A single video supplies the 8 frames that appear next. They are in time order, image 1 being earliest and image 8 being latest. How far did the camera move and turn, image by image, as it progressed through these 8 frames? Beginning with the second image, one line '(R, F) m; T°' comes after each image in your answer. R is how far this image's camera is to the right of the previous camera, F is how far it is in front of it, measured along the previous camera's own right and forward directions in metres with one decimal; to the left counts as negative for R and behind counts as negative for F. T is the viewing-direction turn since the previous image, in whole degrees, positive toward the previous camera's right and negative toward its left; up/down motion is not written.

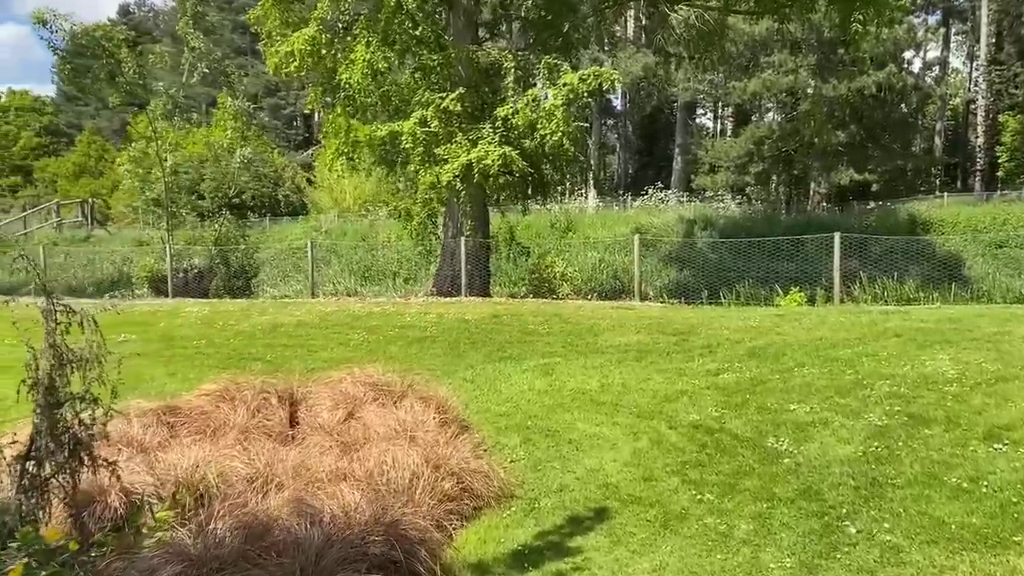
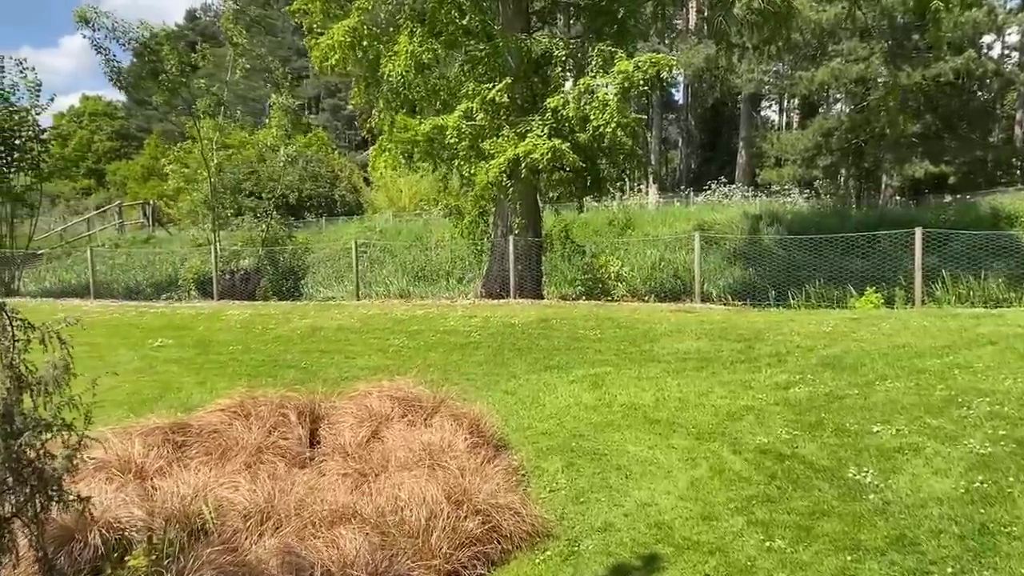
(+0.1, +0.7) m; -4°
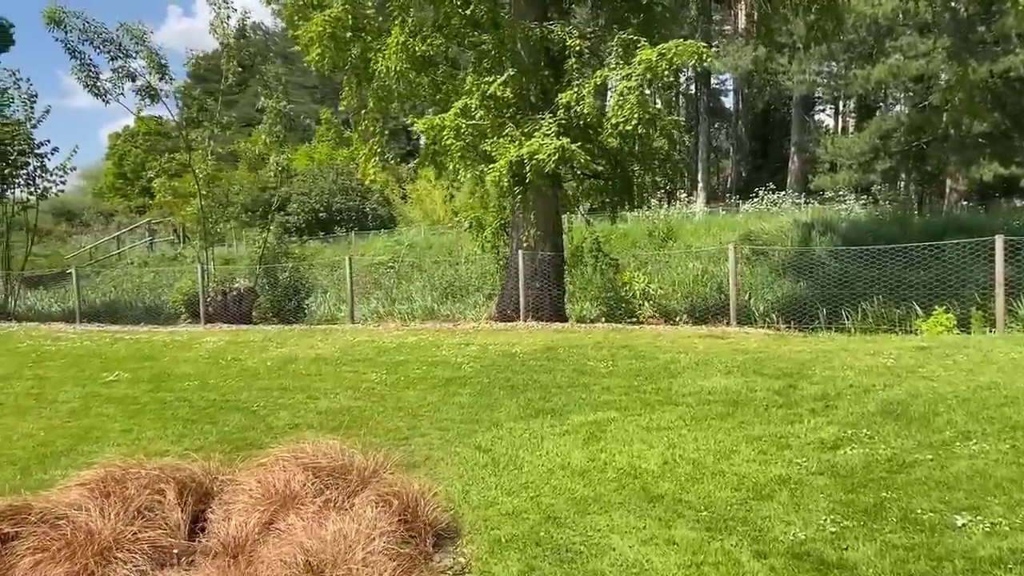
(+0.5, +1.5) m; -3°
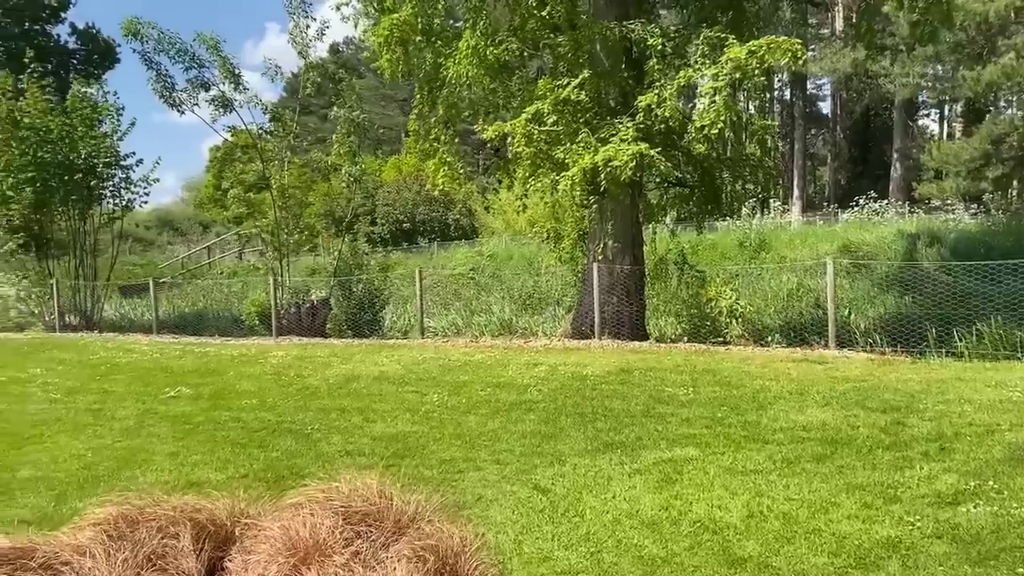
(+0.1, +0.6) m; -6°
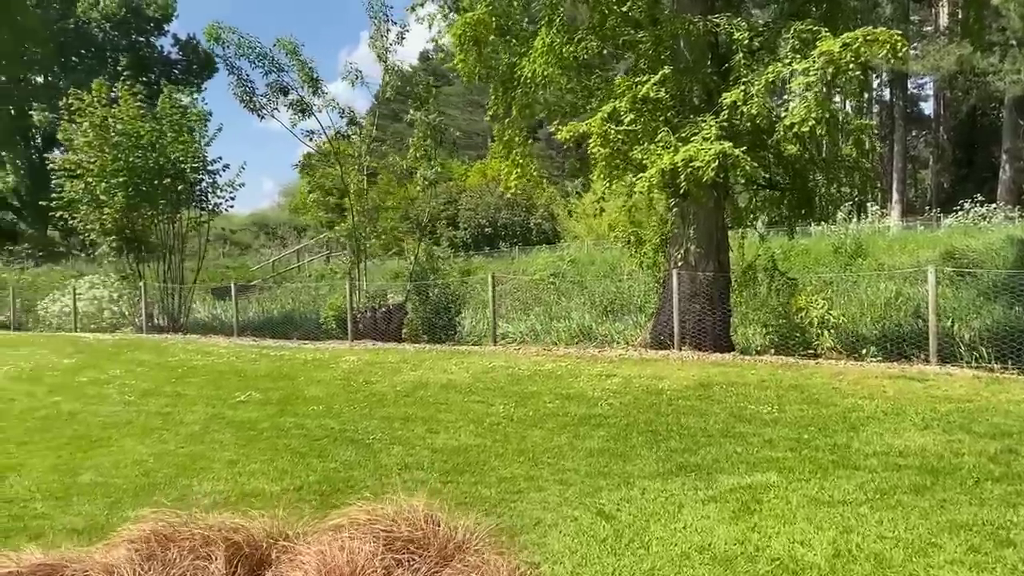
(+0.1, +0.4) m; -6°
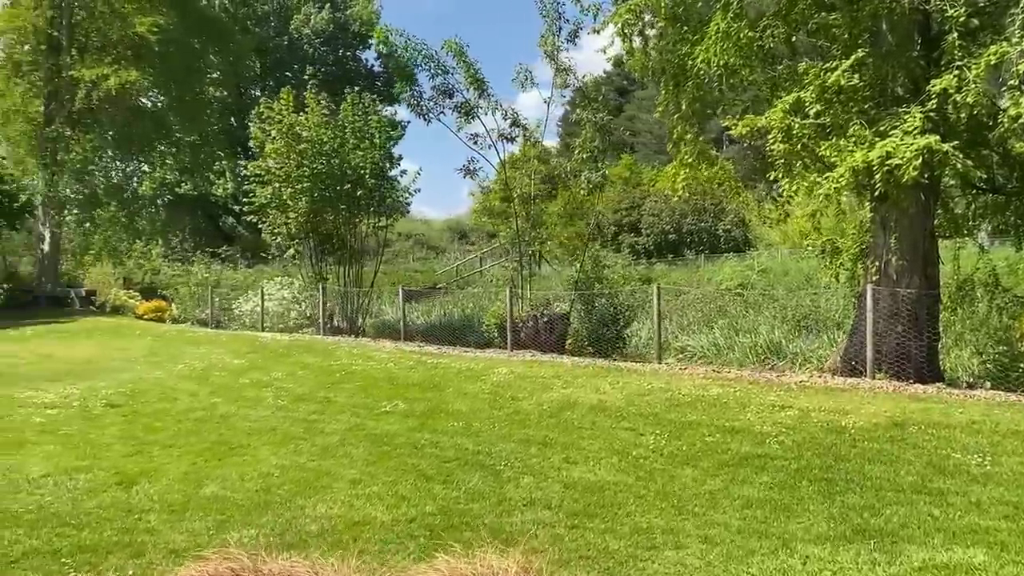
(+0.3, +0.7) m; -12°
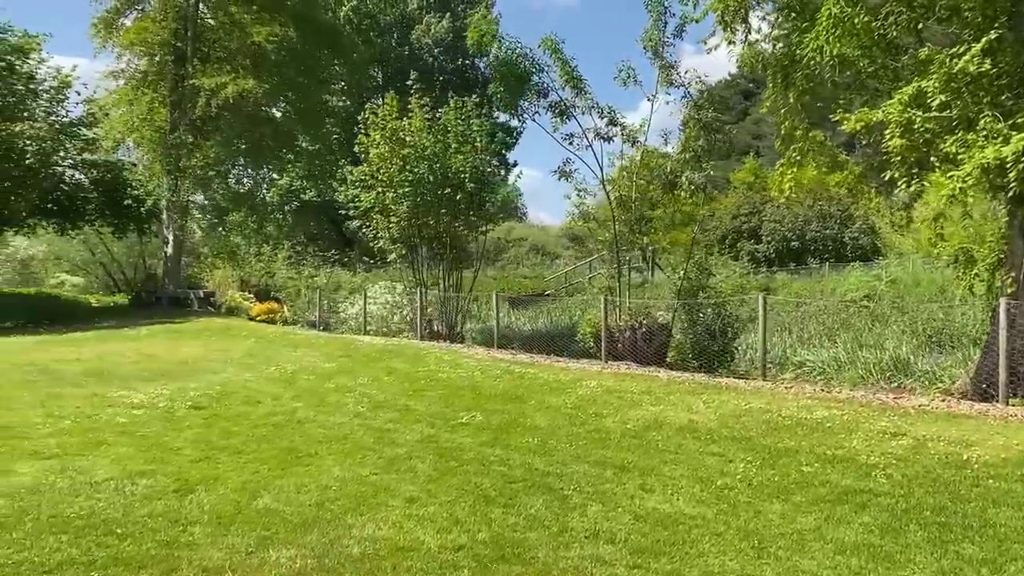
(+0.3, +0.5) m; -8°
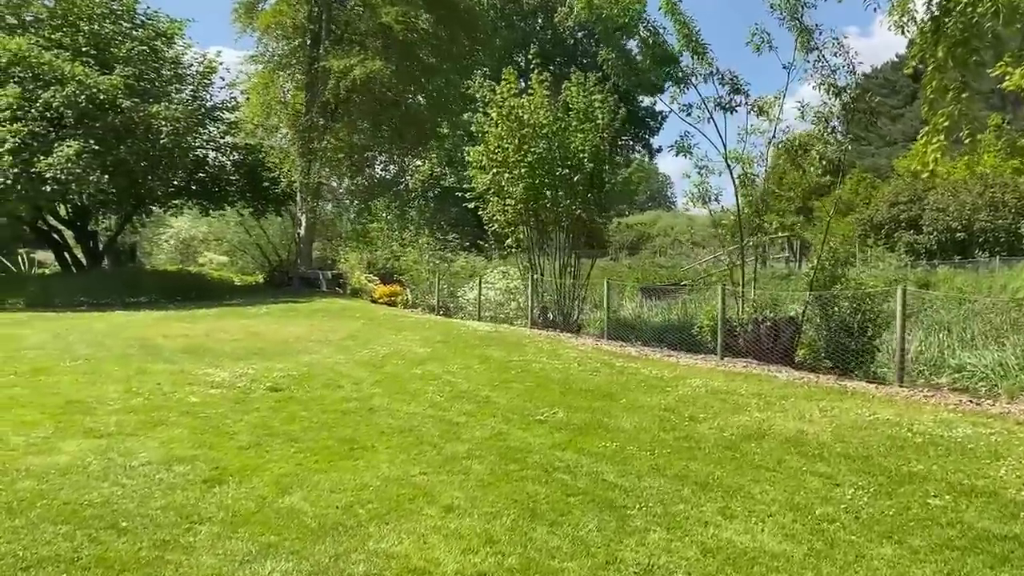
(+0.5, +0.8) m; -9°
